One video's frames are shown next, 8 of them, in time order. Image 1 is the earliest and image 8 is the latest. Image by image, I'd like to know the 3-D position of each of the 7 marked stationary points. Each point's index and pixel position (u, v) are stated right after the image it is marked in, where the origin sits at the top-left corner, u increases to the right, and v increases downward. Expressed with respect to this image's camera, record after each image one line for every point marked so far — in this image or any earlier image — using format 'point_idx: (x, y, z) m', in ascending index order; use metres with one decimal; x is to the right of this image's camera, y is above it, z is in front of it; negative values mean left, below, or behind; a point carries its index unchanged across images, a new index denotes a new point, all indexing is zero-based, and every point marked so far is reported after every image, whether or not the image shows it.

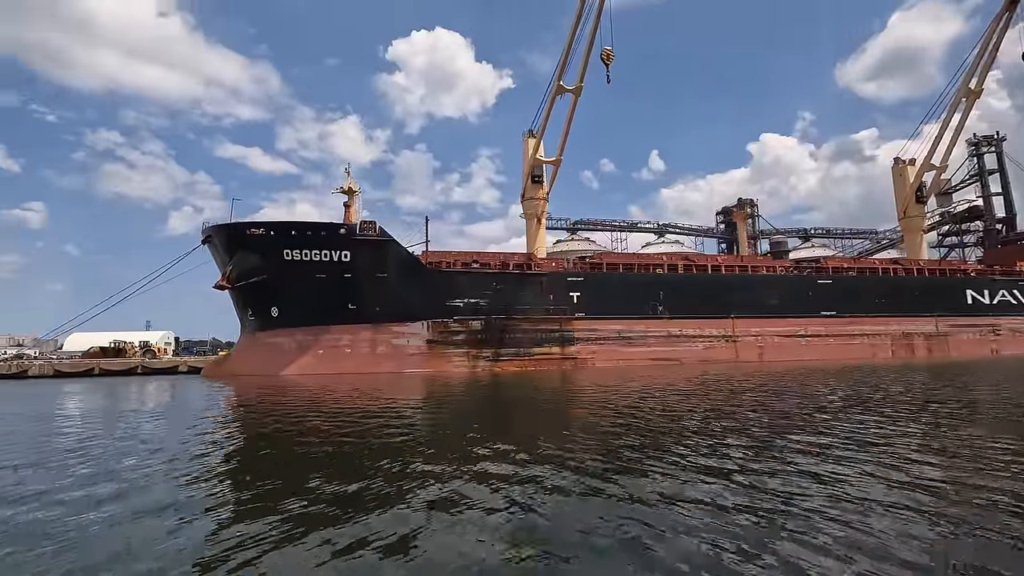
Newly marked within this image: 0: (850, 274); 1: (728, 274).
0: (+10.7, +0.4, +16.8) m
1: (+6.5, +0.4, +15.9) m
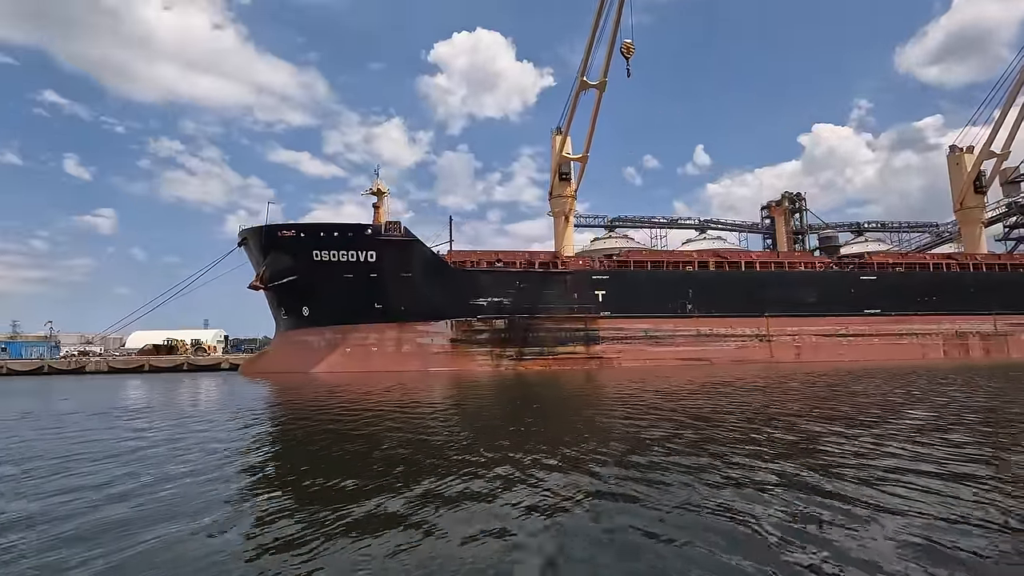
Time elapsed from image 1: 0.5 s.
0: (+11.5, +0.5, +15.9) m
1: (+7.2, +0.5, +15.3) m
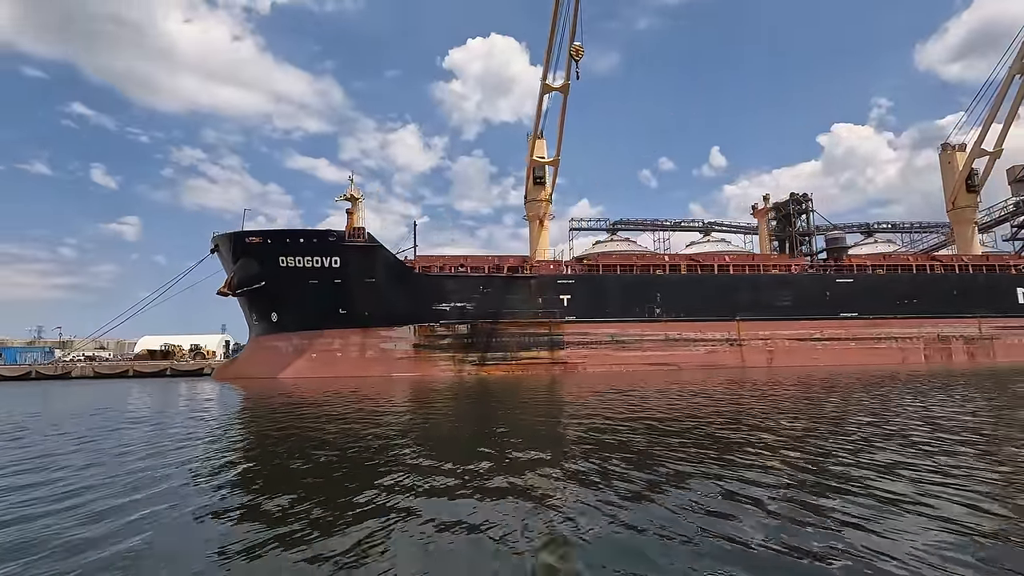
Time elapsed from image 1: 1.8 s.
0: (+10.6, +0.4, +15.5) m
1: (+6.3, +0.4, +15.0) m
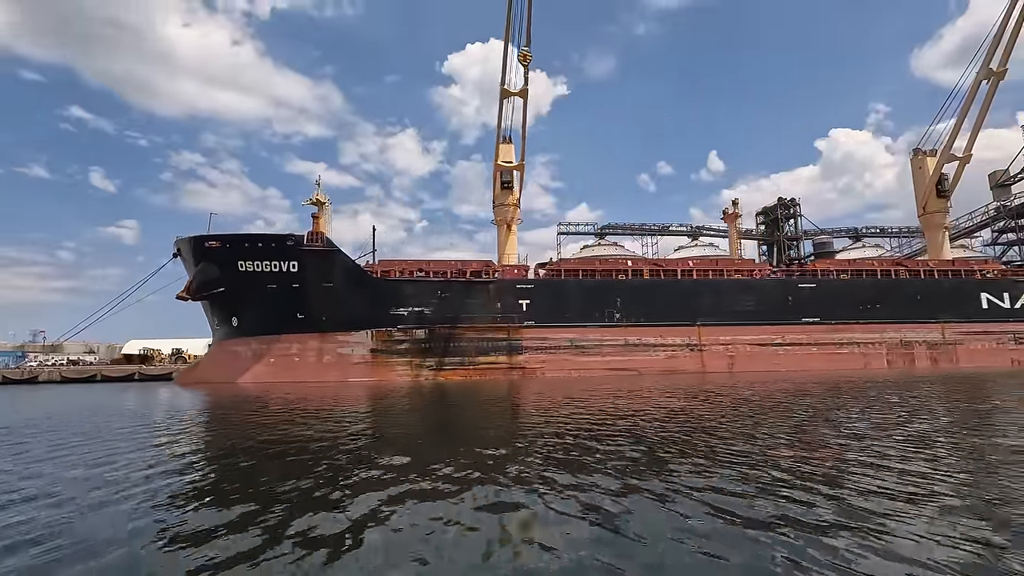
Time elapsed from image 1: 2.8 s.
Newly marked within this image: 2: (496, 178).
0: (+9.5, +0.3, +15.4) m
1: (+5.2, +0.3, +14.9) m
2: (-0.5, +3.7, +17.8) m
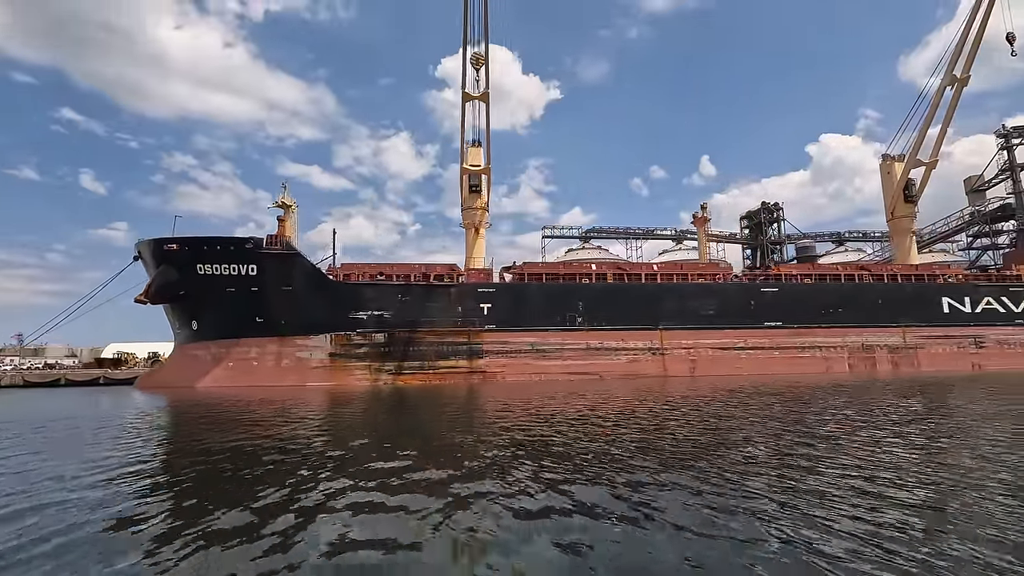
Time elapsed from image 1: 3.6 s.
0: (+8.5, +0.2, +15.5) m
1: (+4.2, +0.1, +15.0) m
2: (-1.6, +3.6, +17.8) m
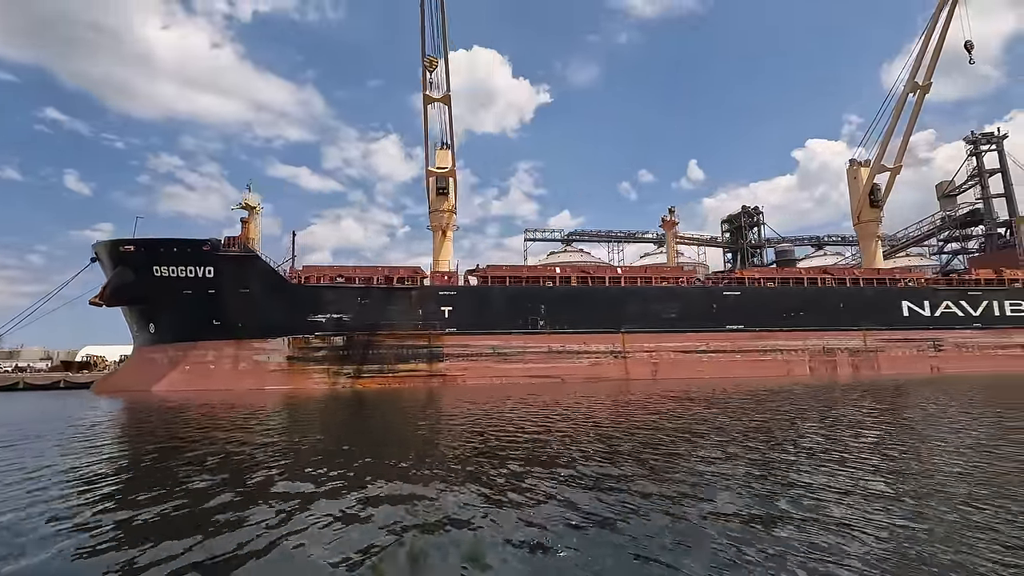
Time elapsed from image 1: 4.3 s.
0: (+7.4, +0.1, +15.6) m
1: (+3.1, +0.1, +15.0) m
2: (-2.7, +3.5, +17.7) m
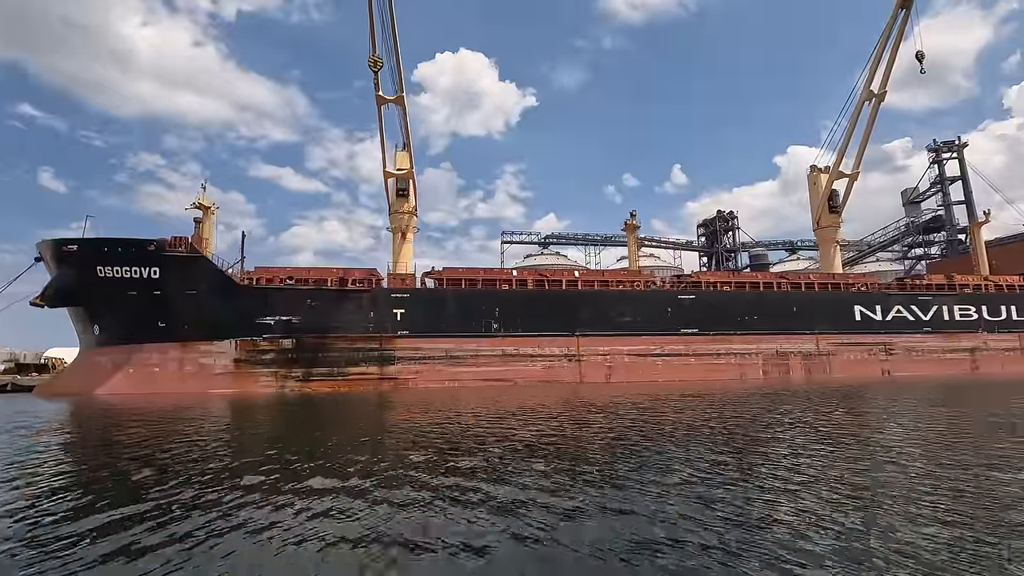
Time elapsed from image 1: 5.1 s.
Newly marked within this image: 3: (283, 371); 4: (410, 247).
0: (+6.2, 0.0, +15.7) m
1: (+1.9, 0.0, +15.0) m
2: (-4.0, +3.4, +17.6) m
3: (-5.7, -2.1, +13.4) m
4: (-3.3, +1.4, +17.5) m
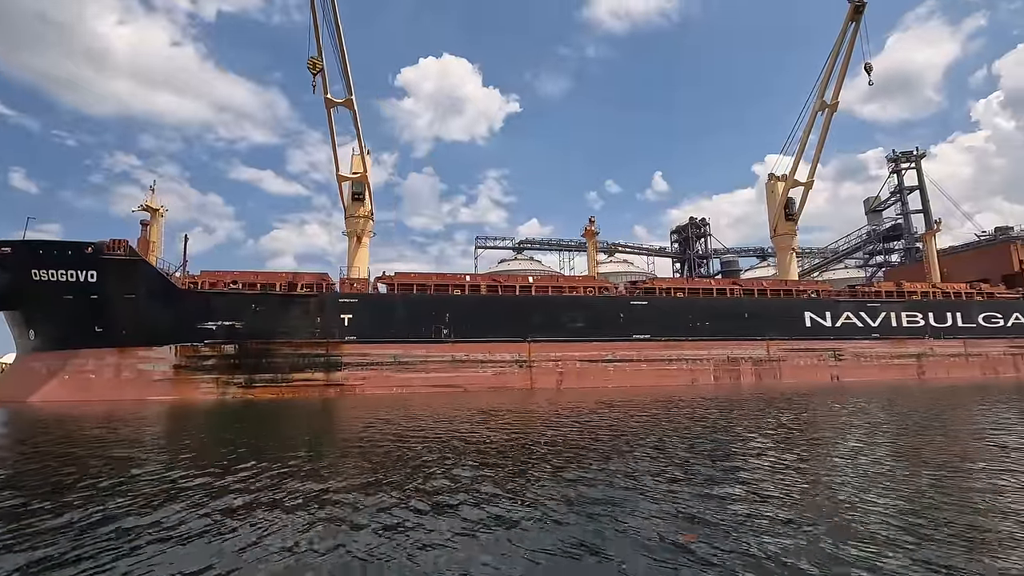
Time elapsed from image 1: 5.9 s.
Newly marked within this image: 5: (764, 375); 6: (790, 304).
0: (+4.8, -0.2, +15.8) m
1: (+0.6, -0.2, +14.9) m
2: (-5.4, +3.2, +17.4) m
3: (-7.0, -2.2, +13.1) m
4: (-4.7, +1.2, +17.3) m
5: (+7.5, -2.6, +15.7) m
6: (+8.5, -0.5, +16.3) m
